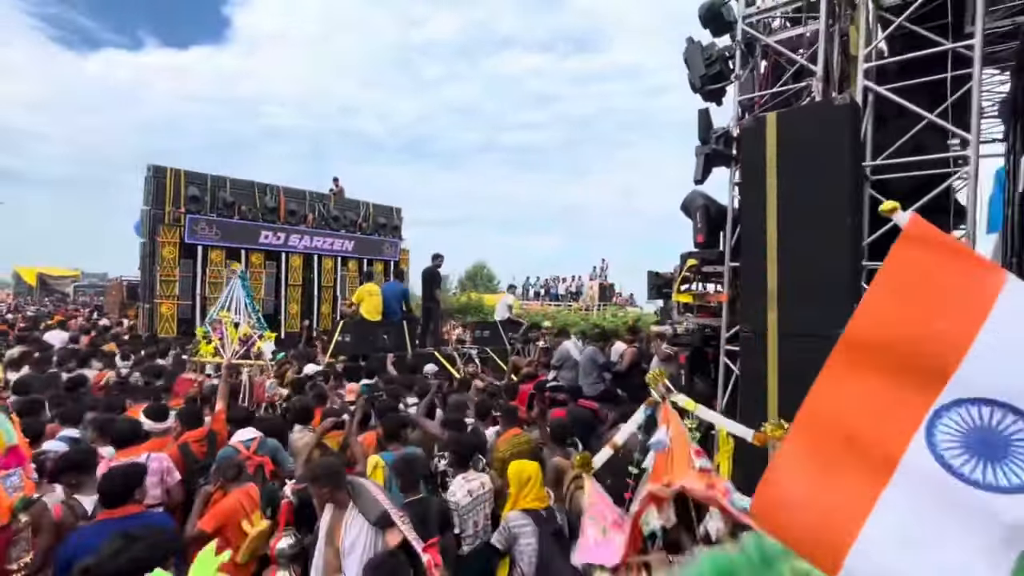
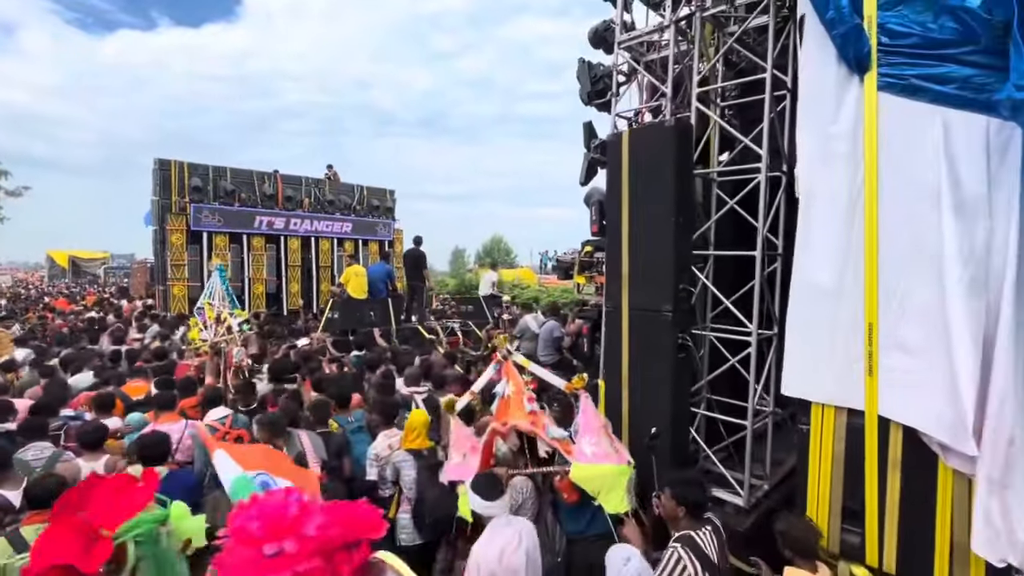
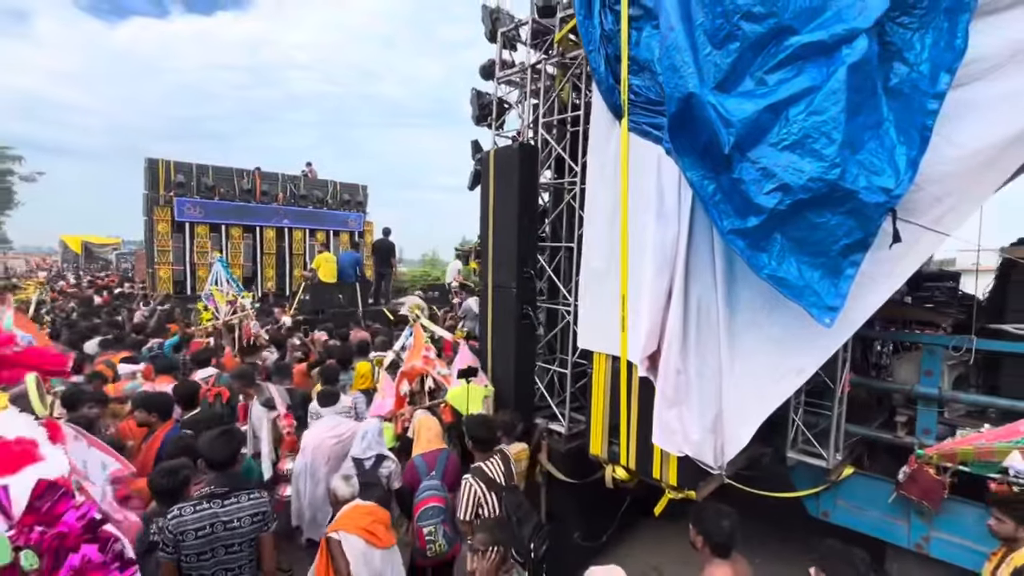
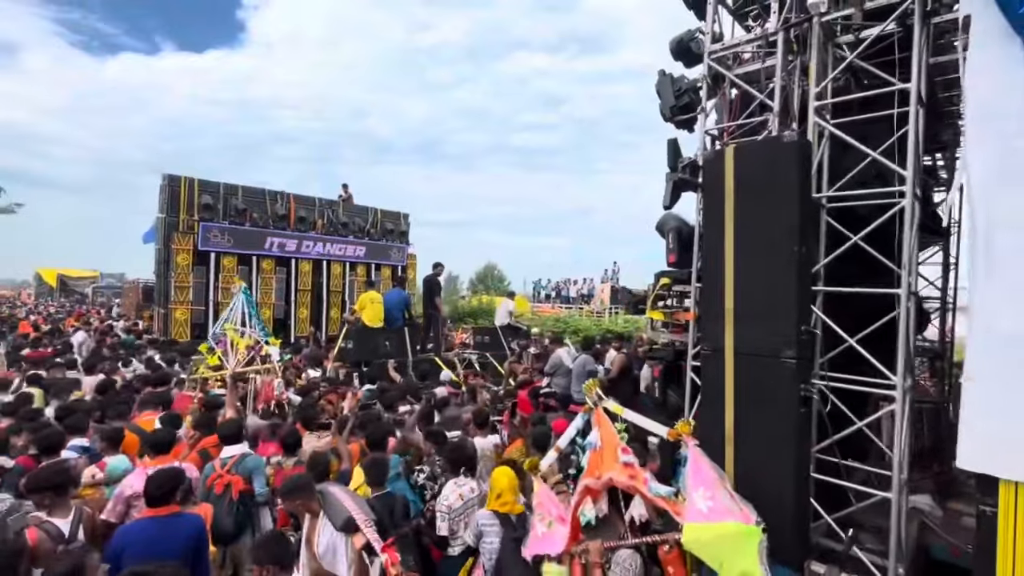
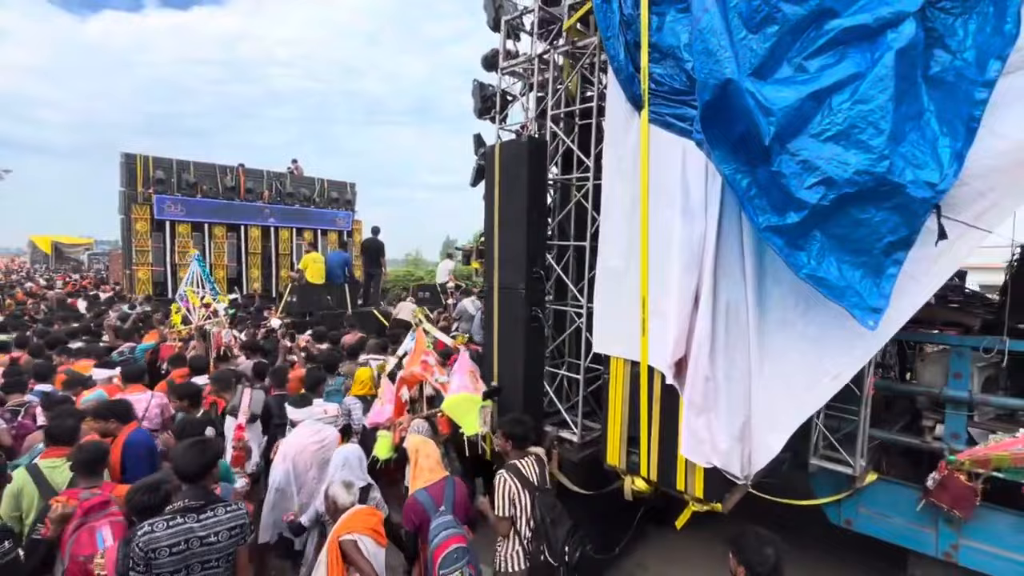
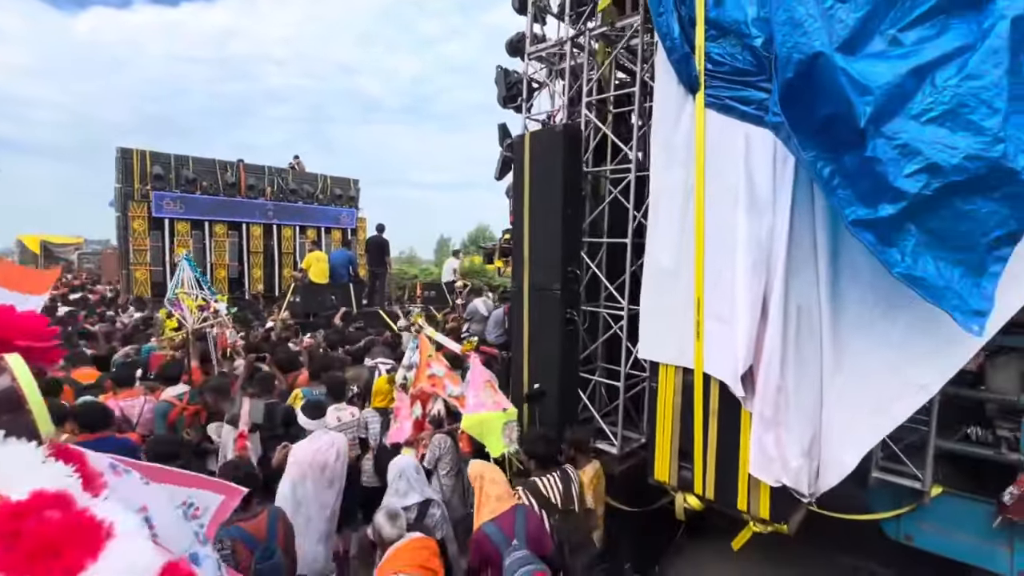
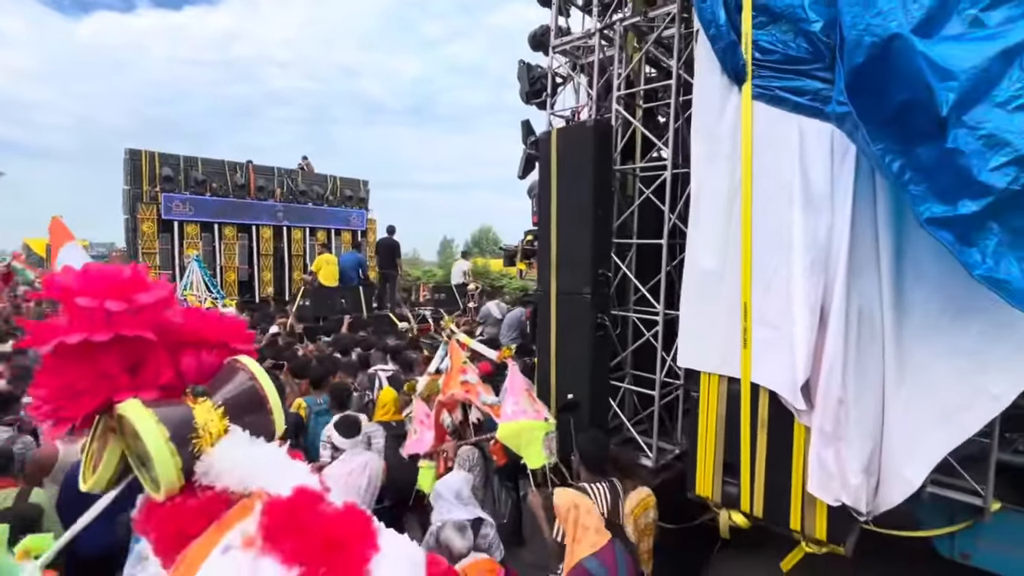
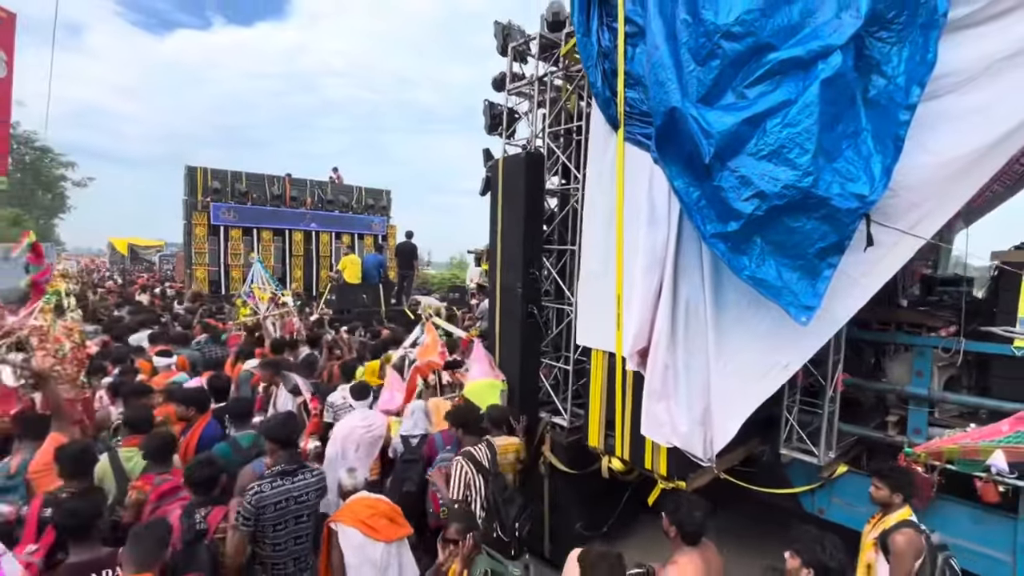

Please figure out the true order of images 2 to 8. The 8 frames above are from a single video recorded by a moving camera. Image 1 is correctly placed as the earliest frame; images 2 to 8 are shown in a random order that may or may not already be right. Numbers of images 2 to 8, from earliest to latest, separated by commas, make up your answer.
4, 2, 7, 6, 5, 3, 8
